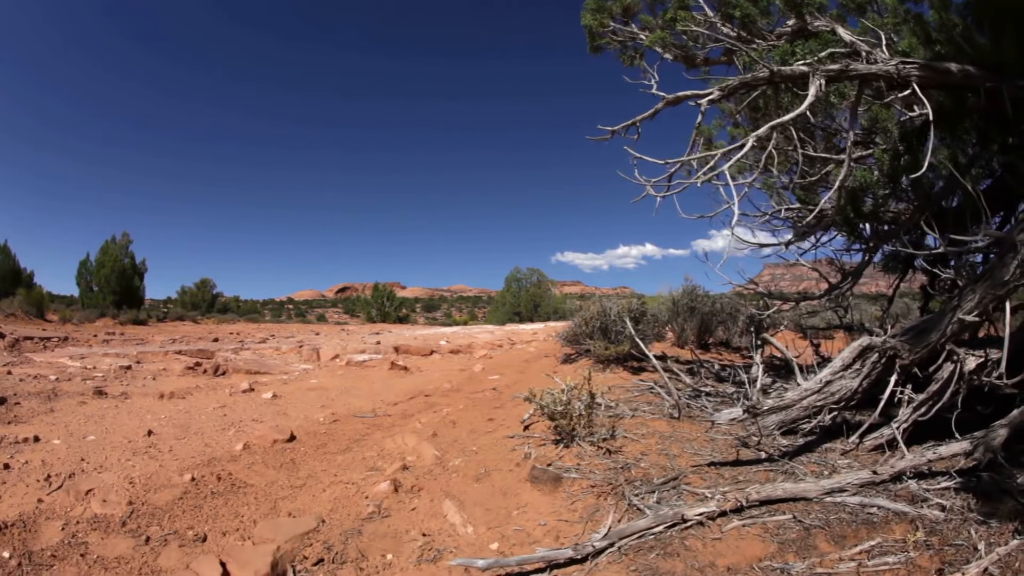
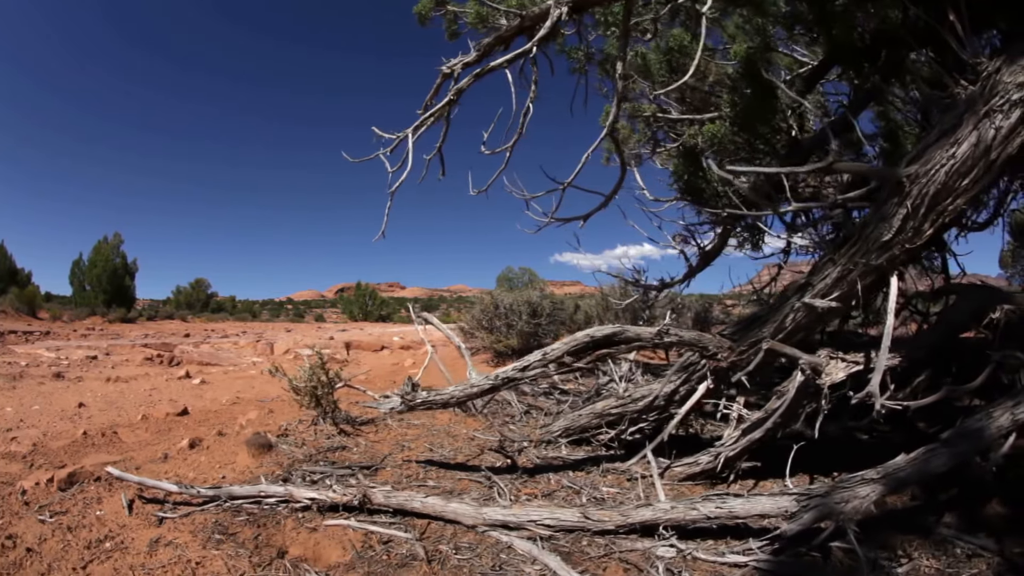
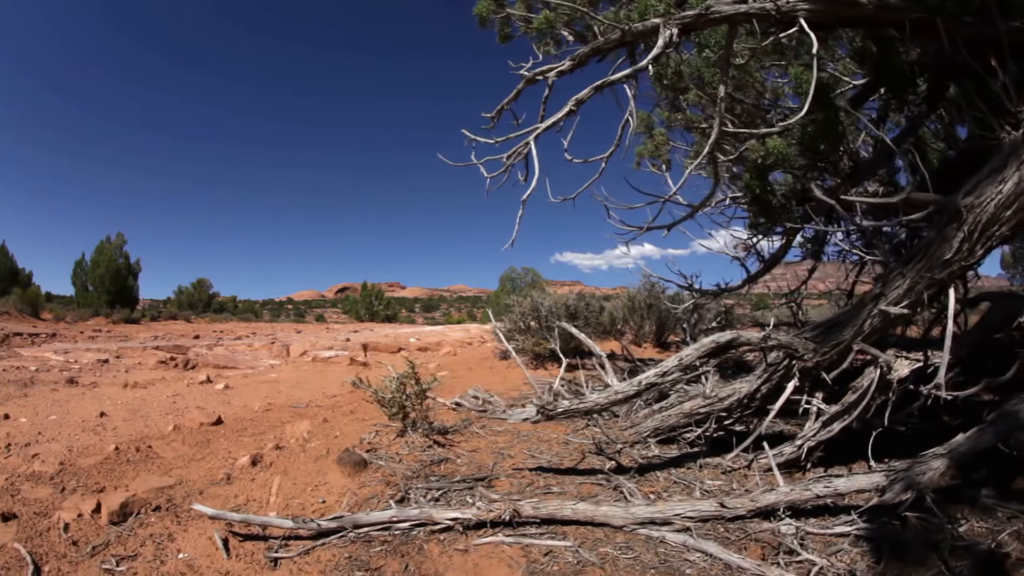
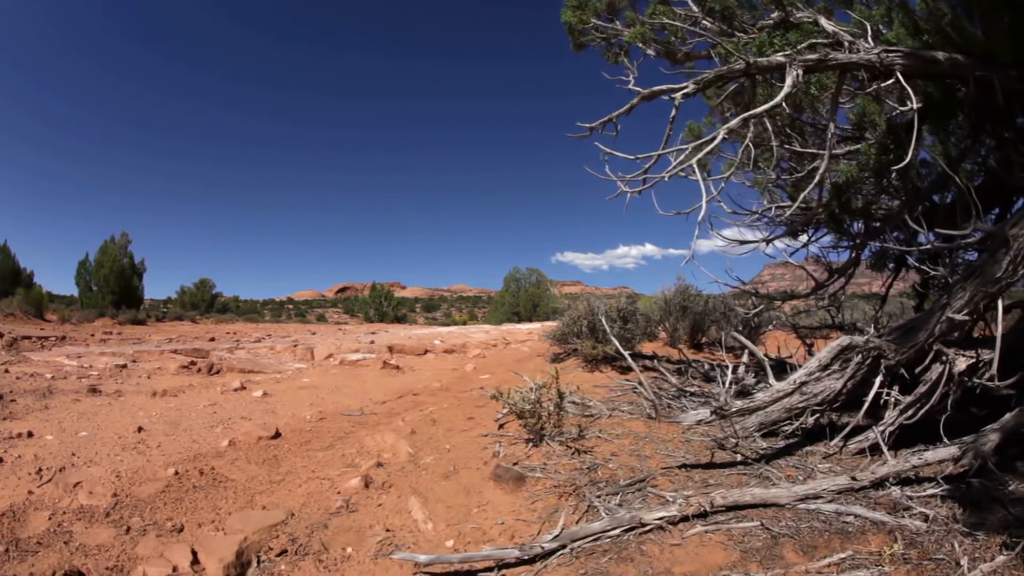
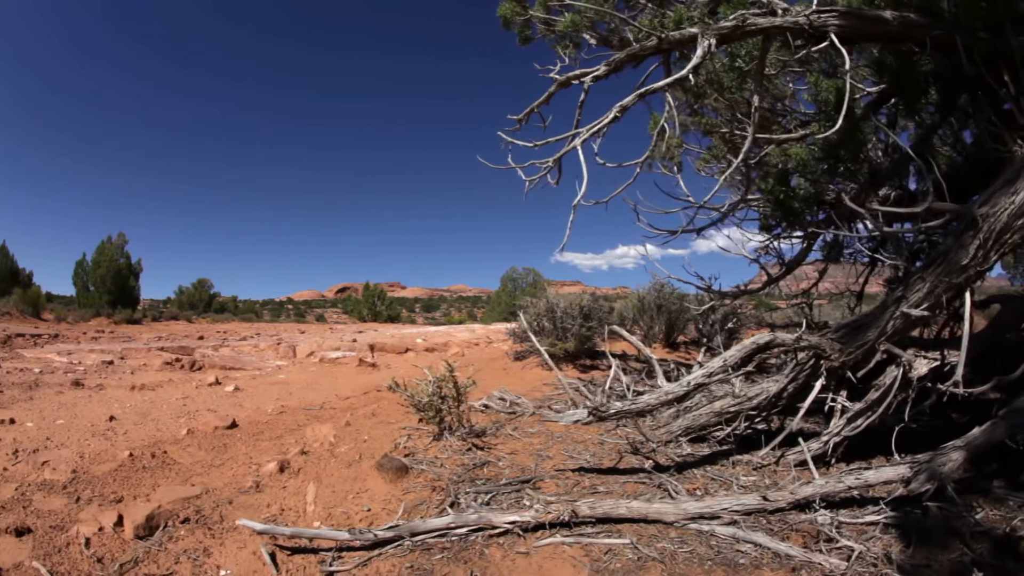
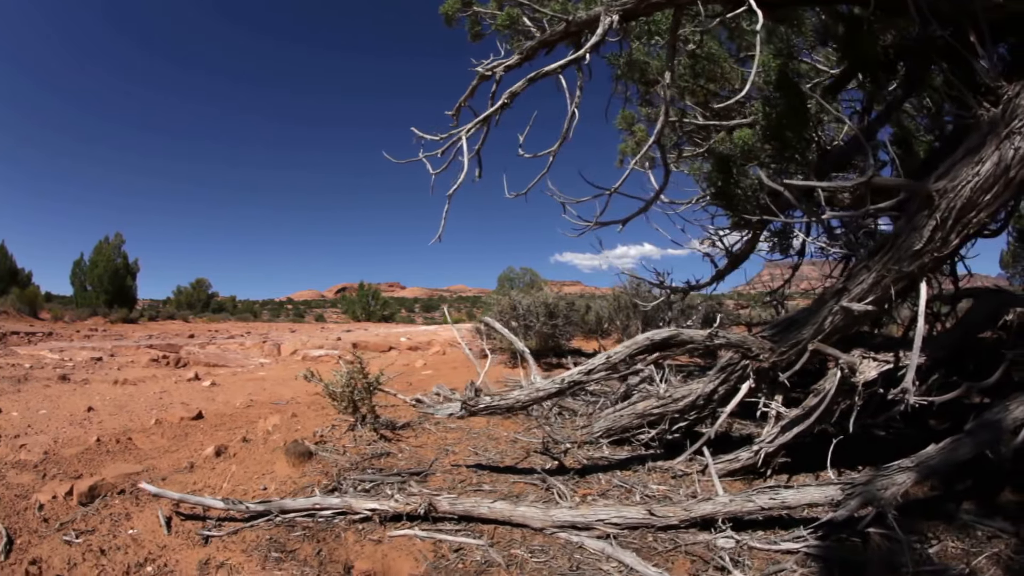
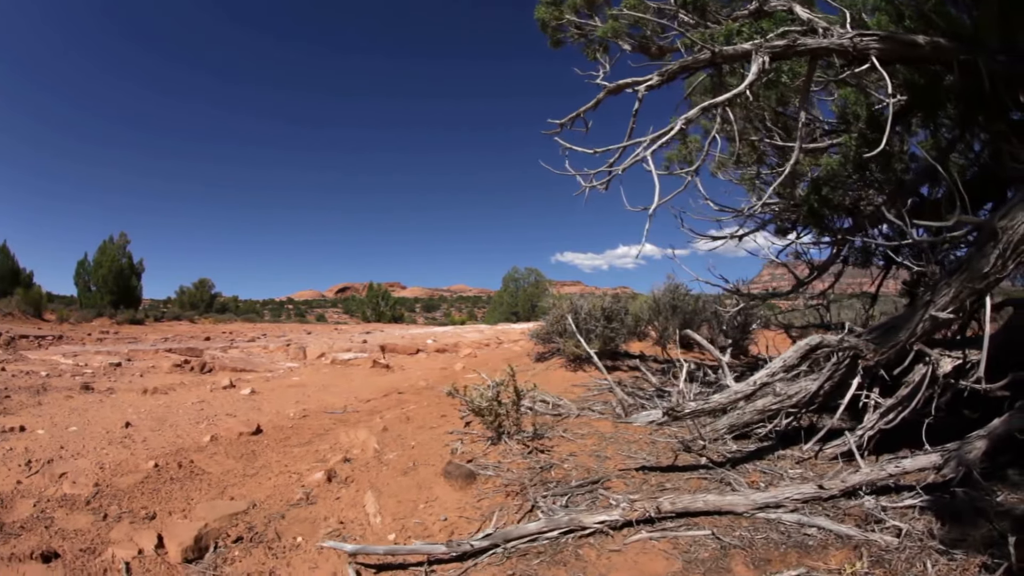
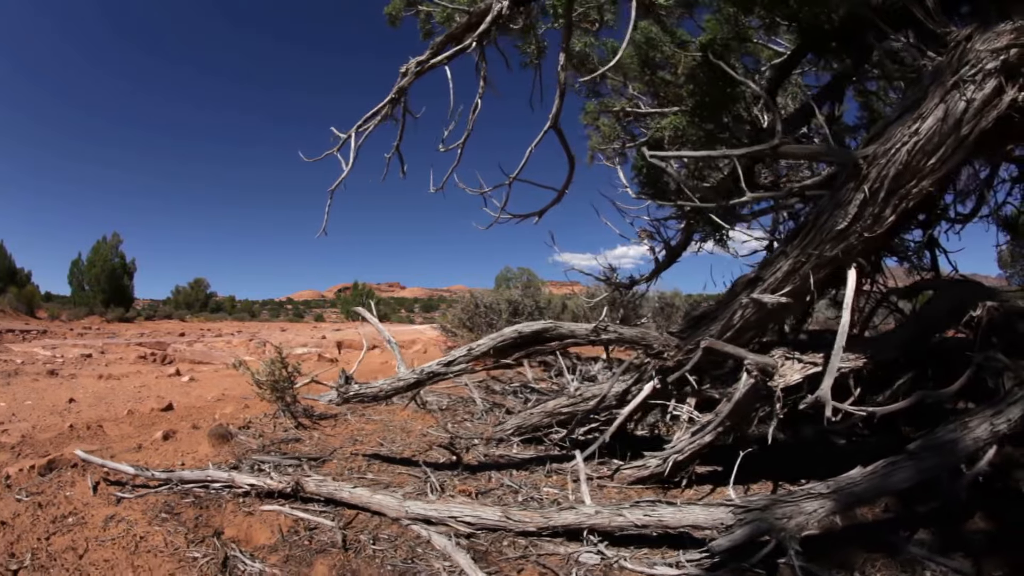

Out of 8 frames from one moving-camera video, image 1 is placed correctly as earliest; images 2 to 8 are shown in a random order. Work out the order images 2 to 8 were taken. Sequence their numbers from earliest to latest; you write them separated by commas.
4, 7, 5, 3, 6, 2, 8
